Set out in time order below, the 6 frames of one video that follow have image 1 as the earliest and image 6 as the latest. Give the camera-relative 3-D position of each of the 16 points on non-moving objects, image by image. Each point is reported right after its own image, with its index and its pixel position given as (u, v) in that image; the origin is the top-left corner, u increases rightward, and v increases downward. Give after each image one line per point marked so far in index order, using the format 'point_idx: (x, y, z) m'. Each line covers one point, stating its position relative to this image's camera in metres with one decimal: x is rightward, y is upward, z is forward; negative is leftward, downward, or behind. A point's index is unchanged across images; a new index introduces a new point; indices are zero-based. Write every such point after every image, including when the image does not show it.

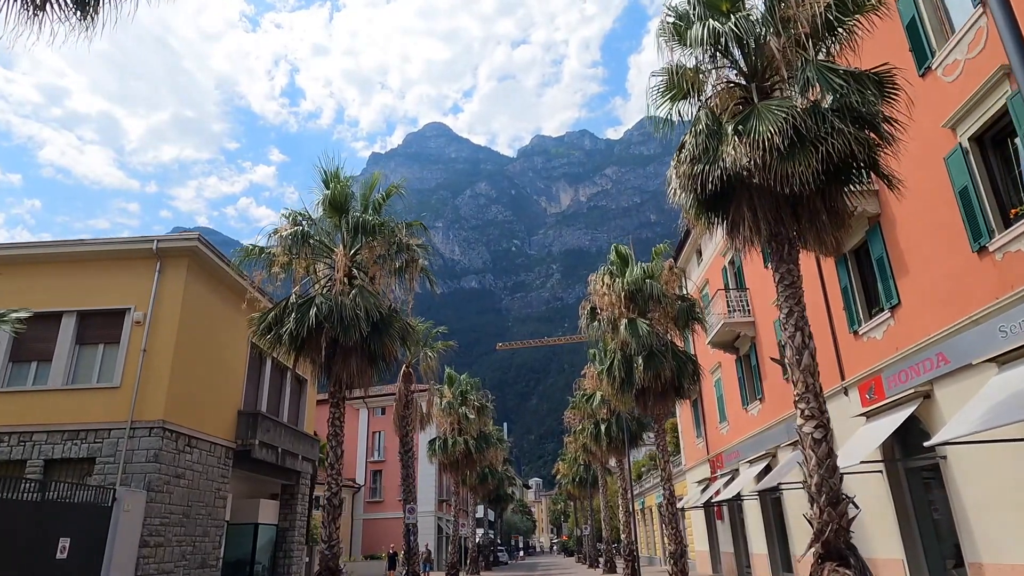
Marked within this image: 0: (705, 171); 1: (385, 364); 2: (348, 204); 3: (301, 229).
0: (+2.5, +1.6, +8.0) m
1: (-2.9, -1.7, +13.7) m
2: (-3.7, +1.9, +13.6) m
3: (-4.7, +1.3, +13.3) m
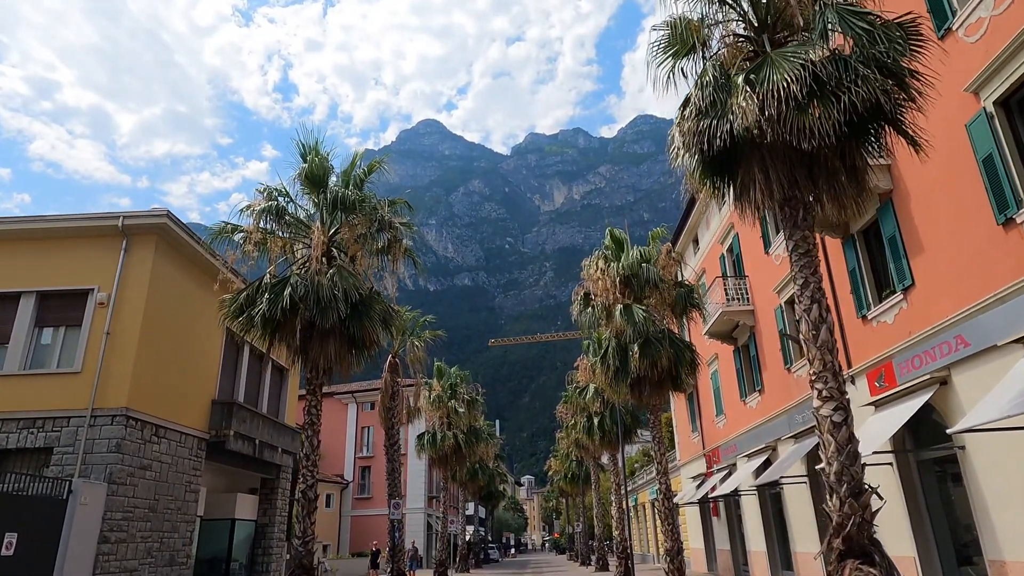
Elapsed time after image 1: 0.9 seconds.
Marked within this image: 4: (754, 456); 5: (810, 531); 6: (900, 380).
0: (+2.4, +1.9, +7.2) m
1: (-3.1, -1.3, +12.9) m
2: (-3.9, +2.3, +12.8) m
3: (-4.9, +1.7, +12.5) m
4: (+7.2, -5.0, +18.1) m
5: (+7.4, -6.0, +14.9) m
6: (+7.0, -1.7, +10.9) m
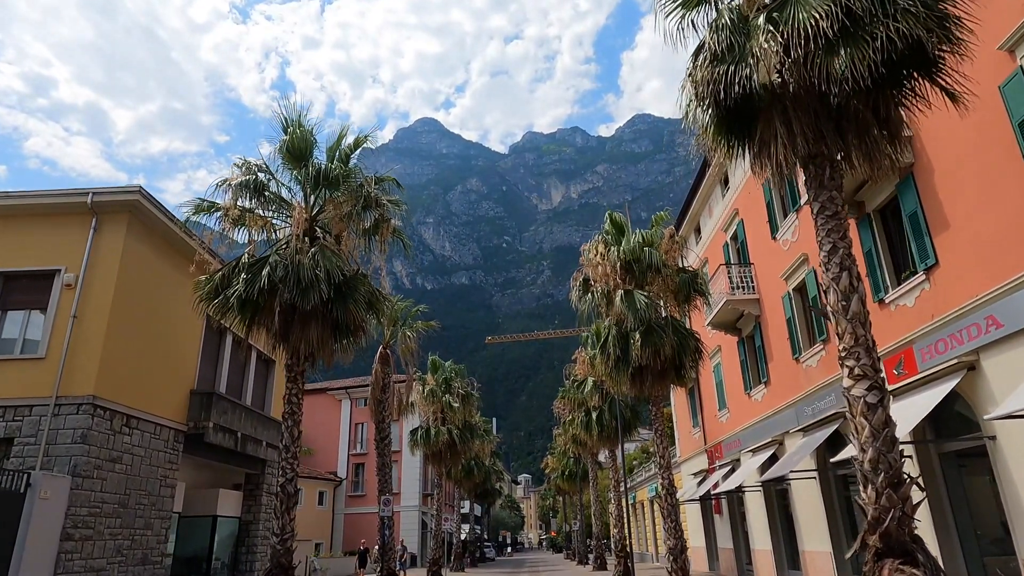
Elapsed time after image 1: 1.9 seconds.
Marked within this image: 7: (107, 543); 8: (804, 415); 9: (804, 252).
0: (+2.3, +2.3, +6.5) m
1: (-3.2, -0.9, +12.1) m
2: (-4.0, +2.7, +12.0) m
3: (-5.0, +2.1, +11.7) m
4: (+7.1, -4.7, +17.3) m
5: (+7.2, -5.7, +14.2) m
6: (+6.9, -1.3, +10.1) m
7: (-7.7, -4.9, +11.5) m
8: (+7.0, -3.1, +14.5) m
9: (+6.9, +0.9, +14.3) m
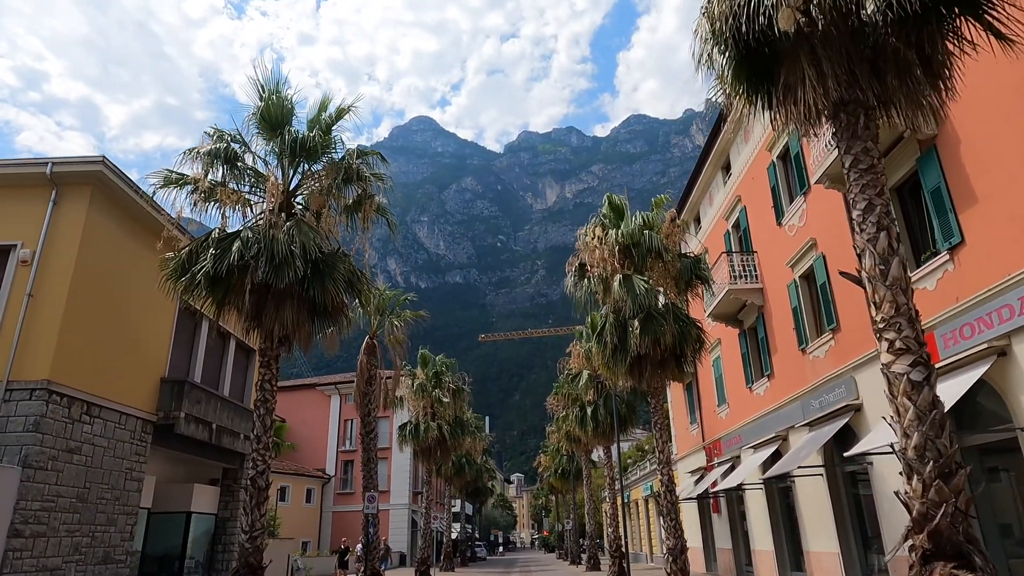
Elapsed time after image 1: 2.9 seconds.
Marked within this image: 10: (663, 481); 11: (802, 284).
0: (+2.2, +2.6, +5.7) m
1: (-3.4, -0.6, +11.3) m
2: (-4.2, +3.1, +11.1) m
3: (-5.1, +2.5, +10.9) m
4: (+6.9, -4.4, +16.6) m
5: (+7.0, -5.4, +13.5) m
6: (+6.7, -1.0, +9.4) m
7: (-7.9, -4.5, +10.7) m
8: (+6.8, -2.8, +13.8) m
9: (+6.7, +1.2, +13.5) m
10: (+3.4, -4.4, +13.7) m
11: (+6.9, +0.1, +14.3) m
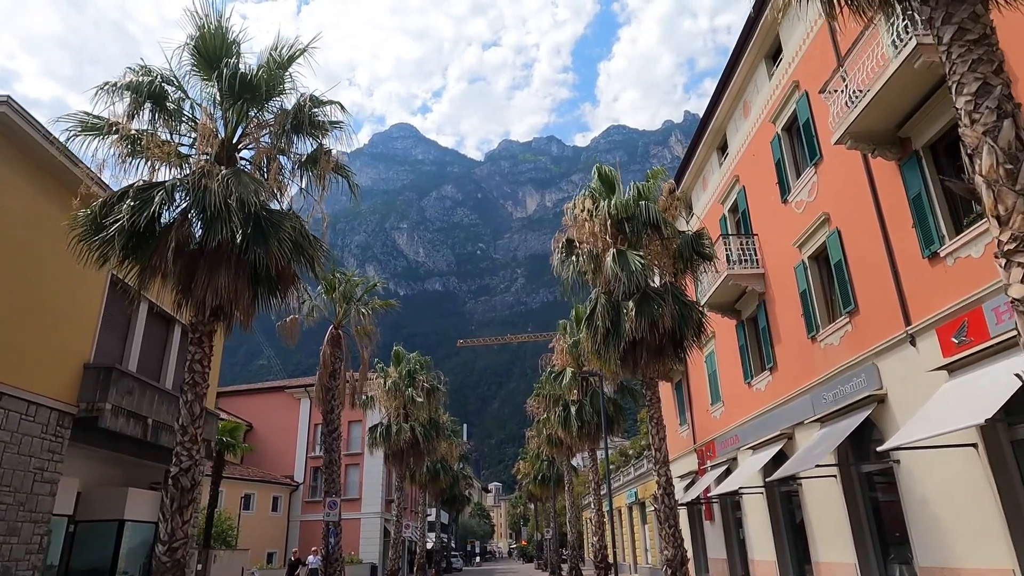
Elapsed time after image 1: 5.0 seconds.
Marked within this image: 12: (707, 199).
0: (+2.1, +3.2, +4.2) m
1: (-3.7, 0.0, +9.6) m
2: (-4.5, +3.7, +9.5) m
3: (-5.4, +3.1, +9.2) m
4: (+6.3, -4.0, +15.2) m
5: (+6.6, -4.9, +12.1) m
6: (+6.5, -0.6, +8.1) m
7: (-8.3, -3.9, +8.8) m
8: (+6.4, -2.4, +12.4) m
9: (+6.3, +1.6, +12.2) m
10: (+3.0, -3.9, +12.1) m
11: (+6.5, +0.5, +13.0) m
12: (+6.1, +2.7, +19.0) m
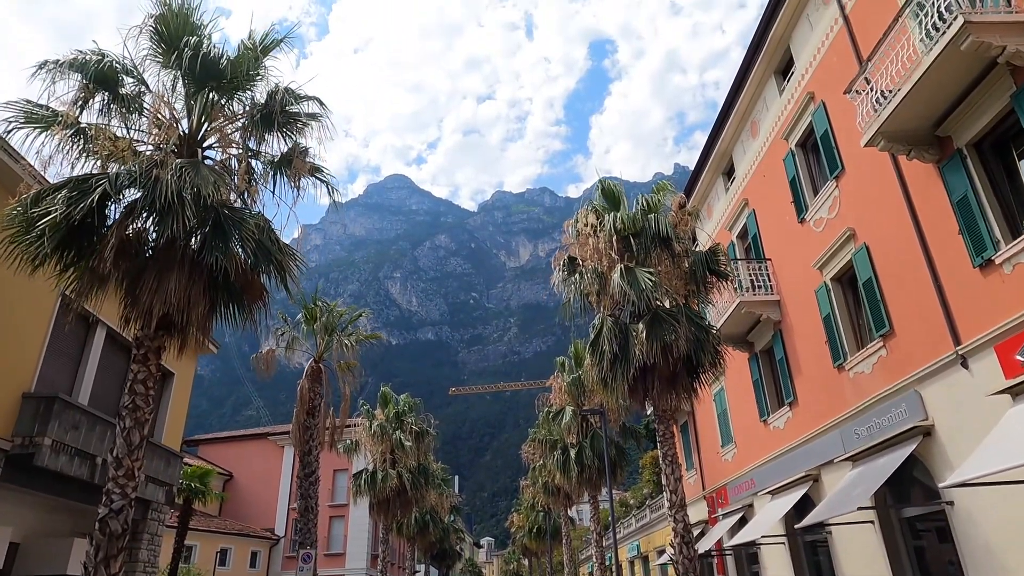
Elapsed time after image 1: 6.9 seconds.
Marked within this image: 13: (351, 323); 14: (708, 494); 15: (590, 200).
0: (+2.1, +3.4, +3.4) m
1: (-3.8, -0.2, +8.4) m
2: (-4.5, +3.5, +8.5) m
3: (-5.5, +2.9, +8.2) m
4: (+6.2, -4.6, +13.8) m
5: (+6.5, -5.3, +10.6) m
6: (+6.5, -0.6, +6.9) m
7: (-8.3, -3.9, +7.2) m
8: (+6.3, -2.8, +11.1) m
9: (+6.3, +1.2, +11.2) m
10: (+2.9, -4.3, +10.7) m
11: (+6.4, 0.0, +11.9) m
12: (+6.0, +1.8, +18.0) m
13: (-4.9, -1.2, +18.6) m
14: (+6.0, -6.2, +18.3) m
15: (+1.6, +1.8, +12.3) m
